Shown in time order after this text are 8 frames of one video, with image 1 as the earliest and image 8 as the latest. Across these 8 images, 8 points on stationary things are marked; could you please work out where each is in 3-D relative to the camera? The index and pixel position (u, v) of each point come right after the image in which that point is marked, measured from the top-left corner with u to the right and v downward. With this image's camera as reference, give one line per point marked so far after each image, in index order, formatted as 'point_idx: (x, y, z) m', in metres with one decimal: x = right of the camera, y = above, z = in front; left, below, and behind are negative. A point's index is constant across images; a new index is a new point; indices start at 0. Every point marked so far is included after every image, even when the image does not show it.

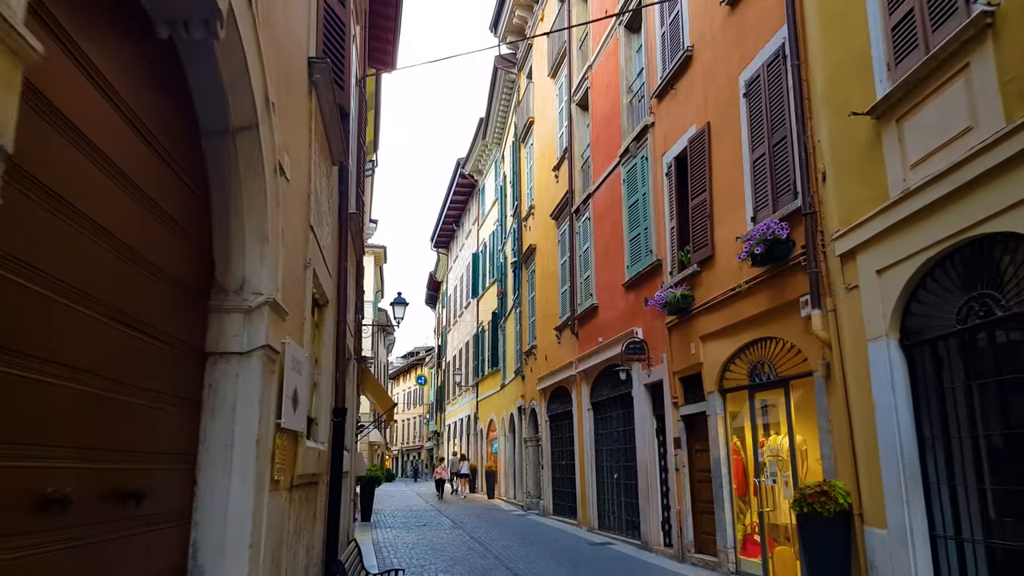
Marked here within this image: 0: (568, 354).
0: (+1.2, -1.5, +17.7) m
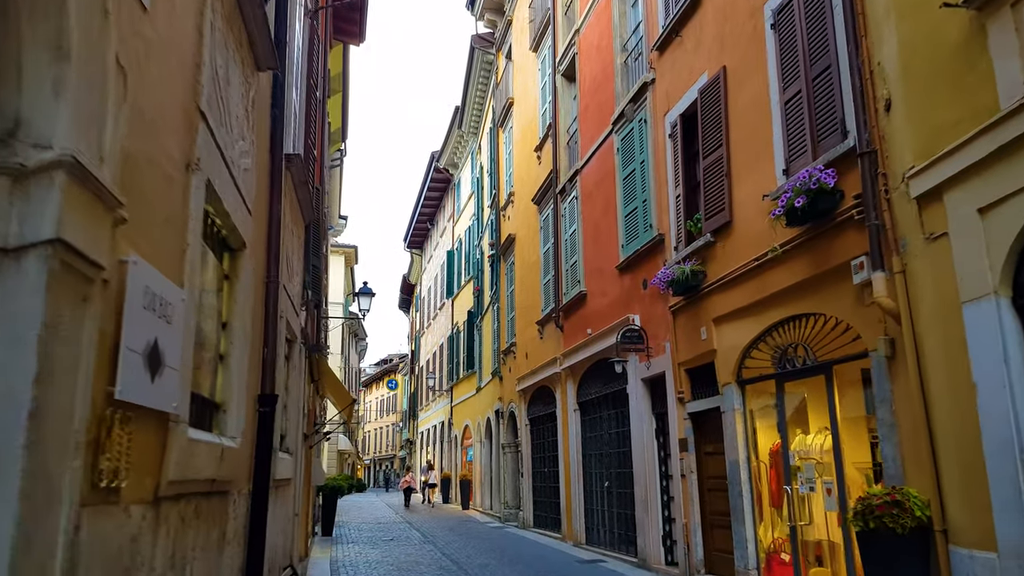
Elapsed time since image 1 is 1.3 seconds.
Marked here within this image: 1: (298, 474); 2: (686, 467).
0: (+0.7, -1.2, +16.0) m
1: (-2.4, -2.1, +9.5) m
2: (+2.0, -2.1, +9.7) m
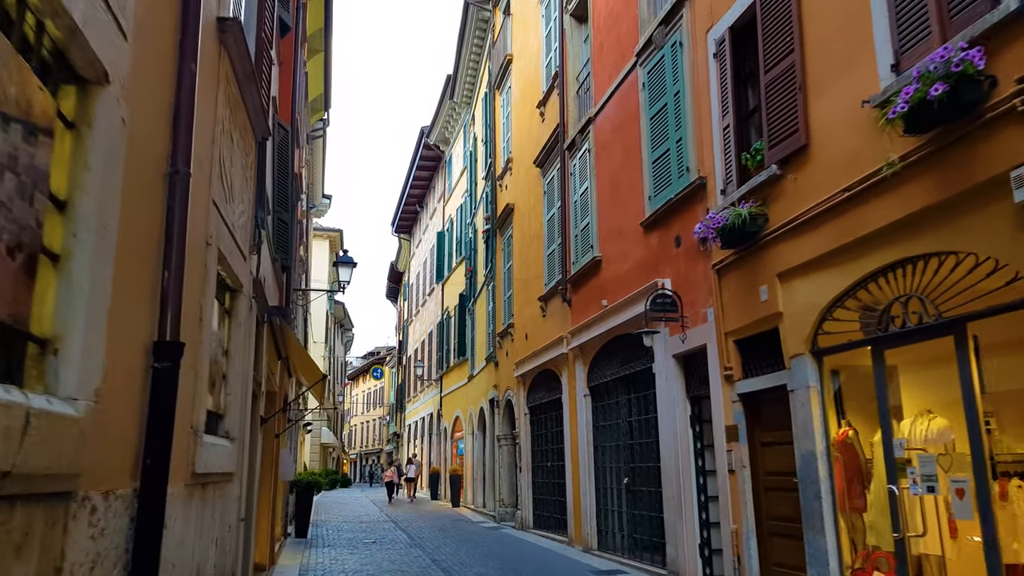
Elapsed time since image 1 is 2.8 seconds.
0: (+0.7, -0.7, +14.1) m
1: (-2.4, -1.6, +7.6) m
2: (+2.1, -1.6, +7.8) m
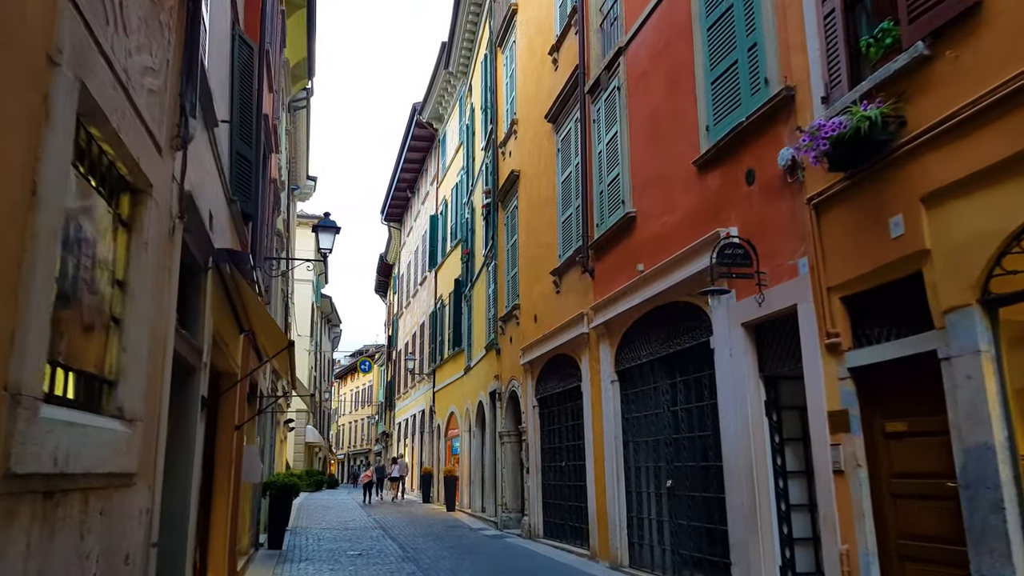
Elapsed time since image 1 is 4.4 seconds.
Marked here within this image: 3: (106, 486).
0: (+0.9, -0.3, +12.1) m
1: (-2.1, -1.2, +5.5) m
2: (+2.3, -1.2, +5.8) m
3: (-1.6, -0.8, +3.4) m
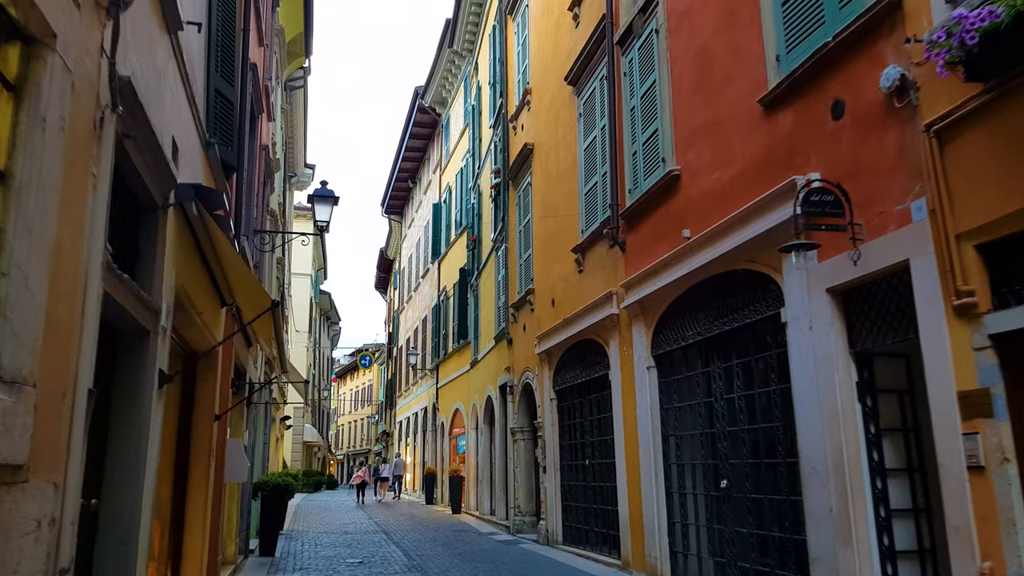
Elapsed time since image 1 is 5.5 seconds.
0: (+1.1, 0.0, +10.8) m
1: (-1.9, -0.9, +4.2) m
2: (+2.5, -0.9, +4.5) m
3: (-1.4, -0.5, +2.1) m
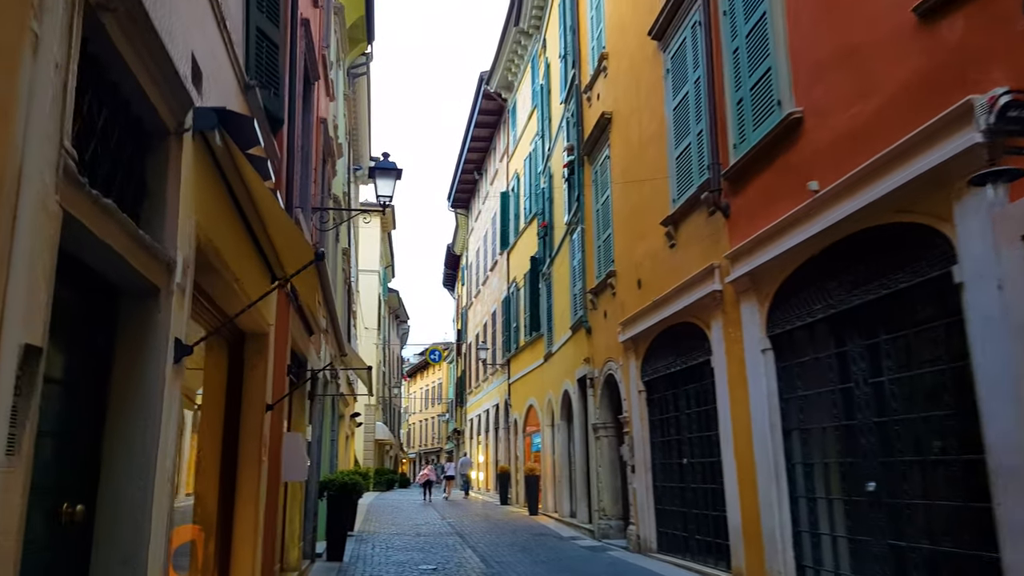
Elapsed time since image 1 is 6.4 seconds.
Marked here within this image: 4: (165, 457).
0: (+2.1, +0.3, +9.5) m
1: (-1.4, -0.6, +3.2) m
2: (+3.0, -0.6, +3.1) m
3: (-1.1, -0.3, +1.0) m
4: (-1.4, -0.7, +3.4) m
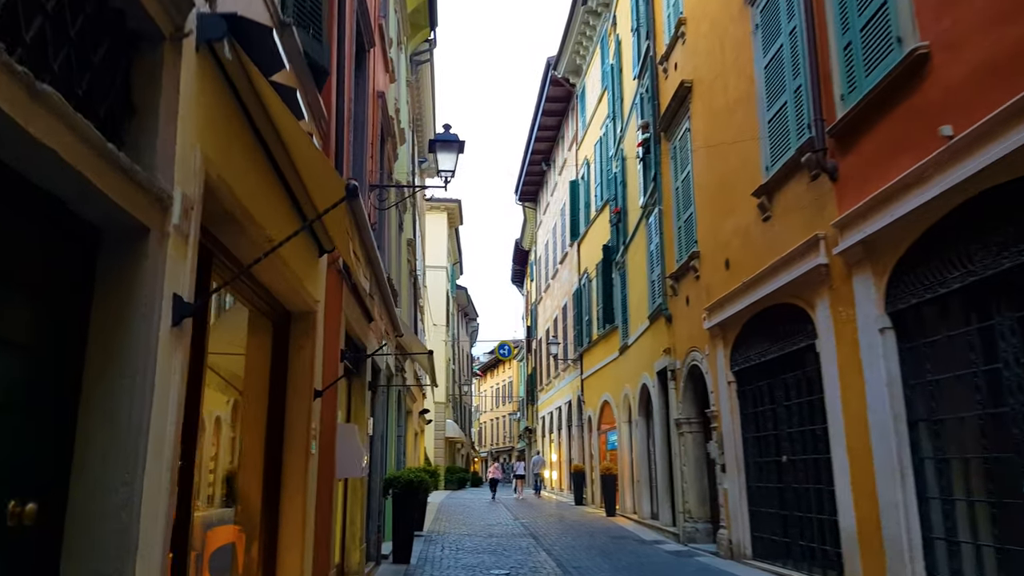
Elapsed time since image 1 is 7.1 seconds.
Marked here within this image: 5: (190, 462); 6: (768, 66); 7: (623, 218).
0: (+2.9, +0.5, +8.5) m
1: (-1.1, -0.5, +2.5) m
2: (+3.3, -0.3, +2.0) m
3: (-1.0, -0.1, +0.3) m
4: (-1.1, -0.5, +2.6) m
5: (-1.4, -0.8, +3.6) m
6: (+2.8, +2.5, +9.3) m
7: (+2.5, +1.6, +18.4) m
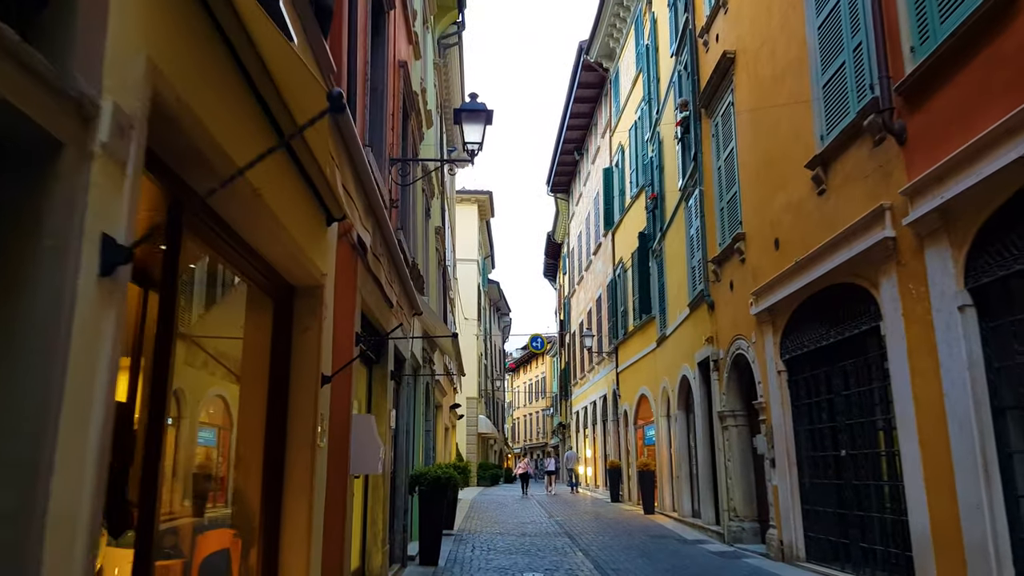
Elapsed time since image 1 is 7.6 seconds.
0: (+3.2, +0.7, +7.7) m
1: (-1.1, -0.3, +1.8) m
2: (+3.3, -0.1, +1.2) m
3: (-1.0, +0.1, -0.3) m
4: (-1.0, -0.3, +2.0) m
5: (-1.3, -0.6, +3.0) m
6: (+3.1, +2.7, +8.5) m
7: (+3.1, +1.8, +17.7) m
